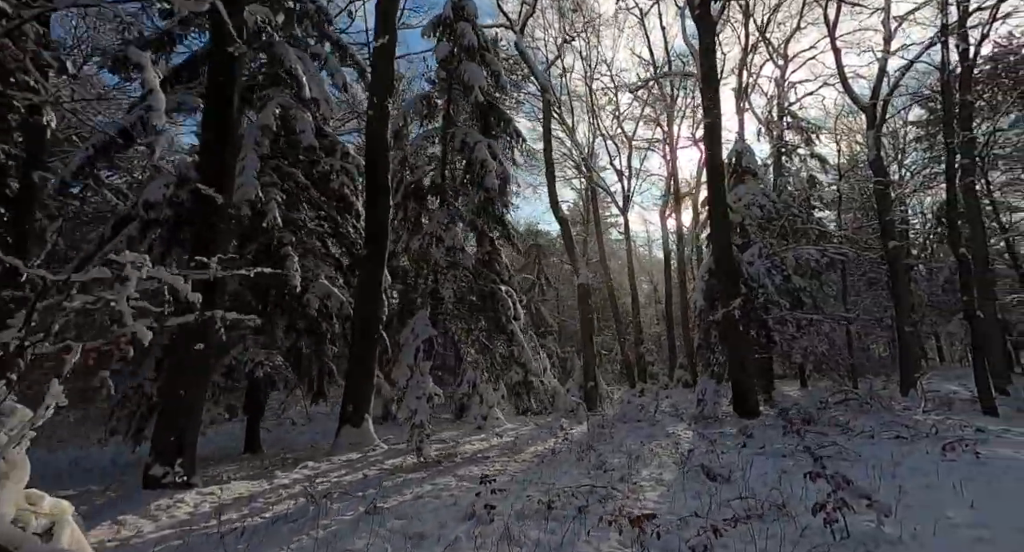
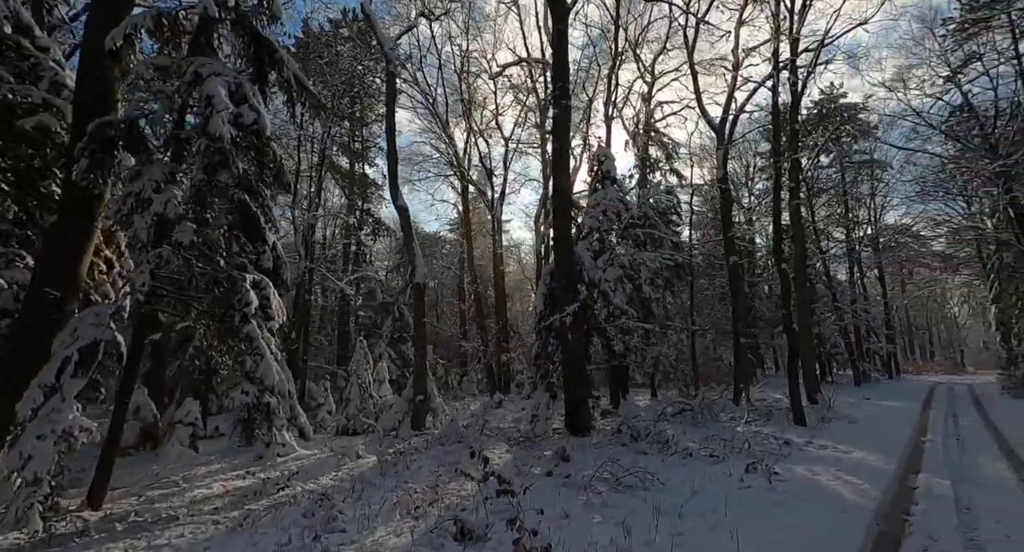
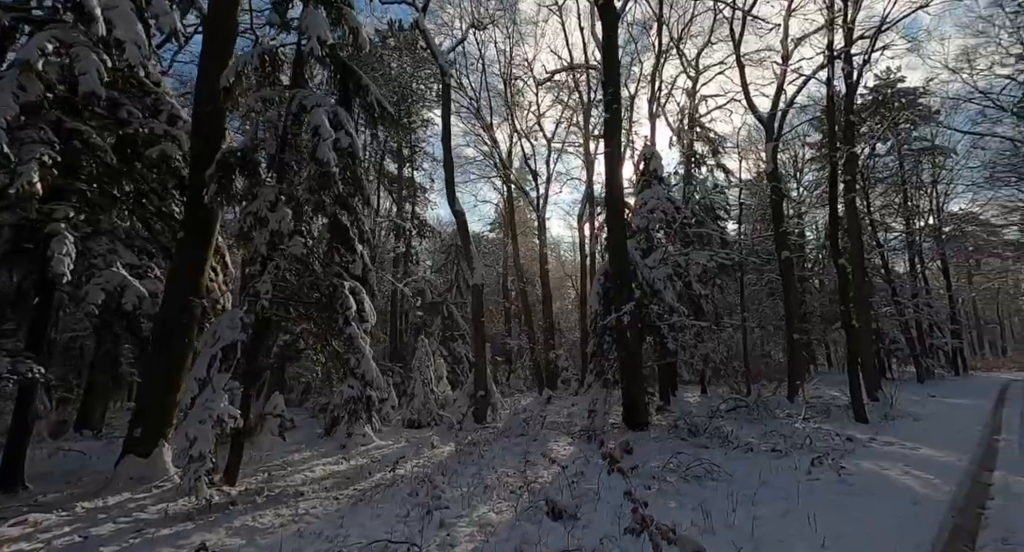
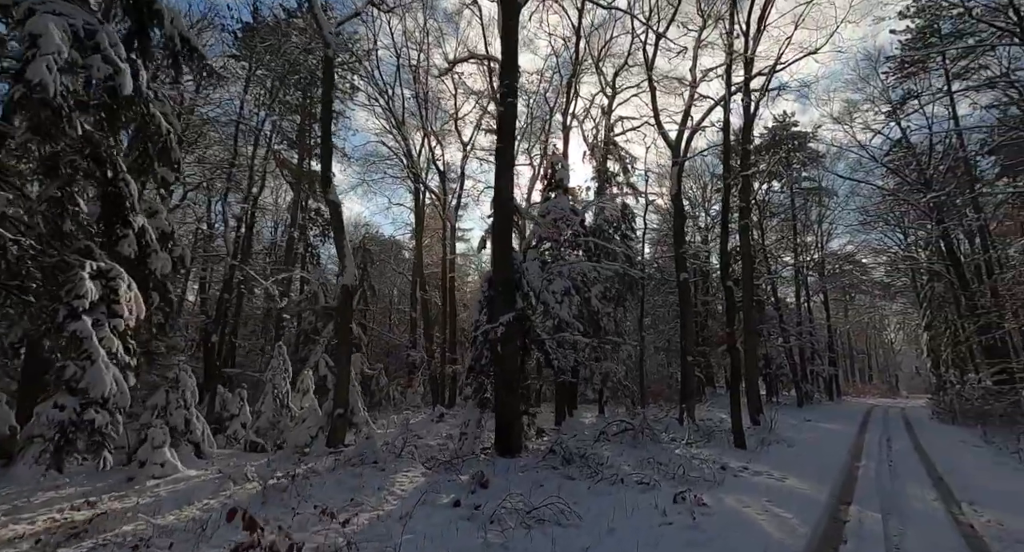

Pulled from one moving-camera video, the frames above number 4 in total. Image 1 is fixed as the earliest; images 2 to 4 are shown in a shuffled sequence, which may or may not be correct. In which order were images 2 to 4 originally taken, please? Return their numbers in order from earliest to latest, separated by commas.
3, 2, 4
